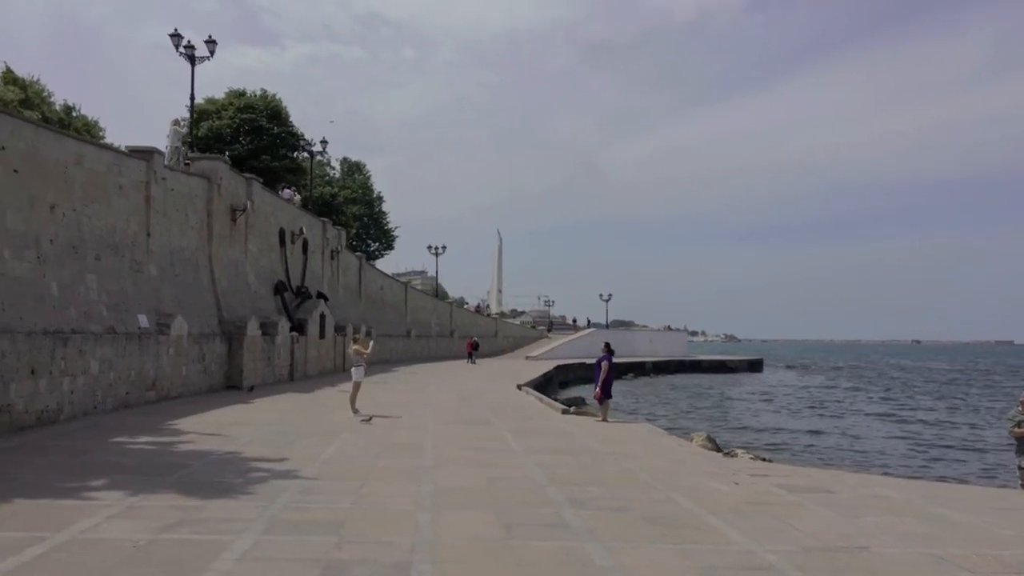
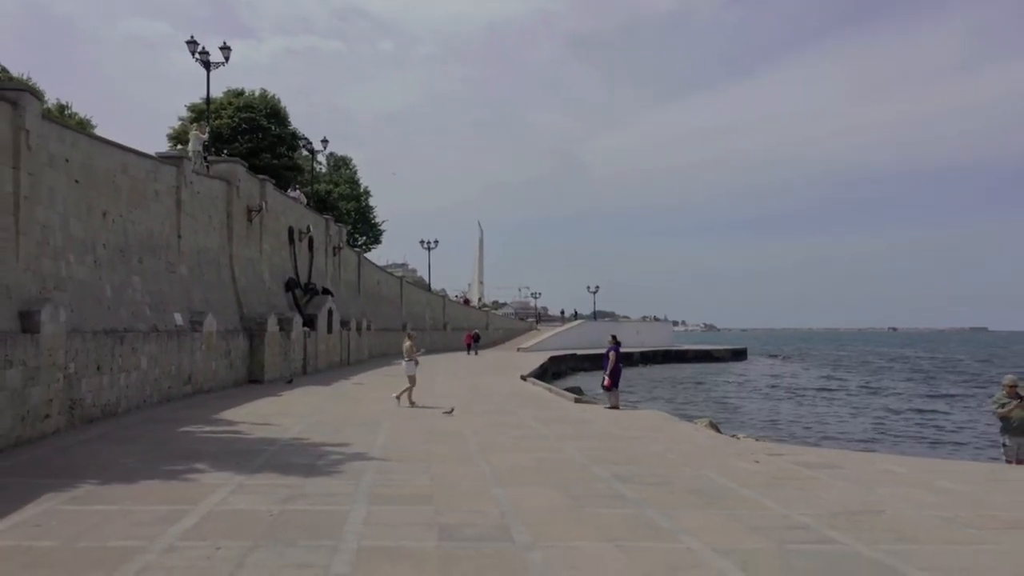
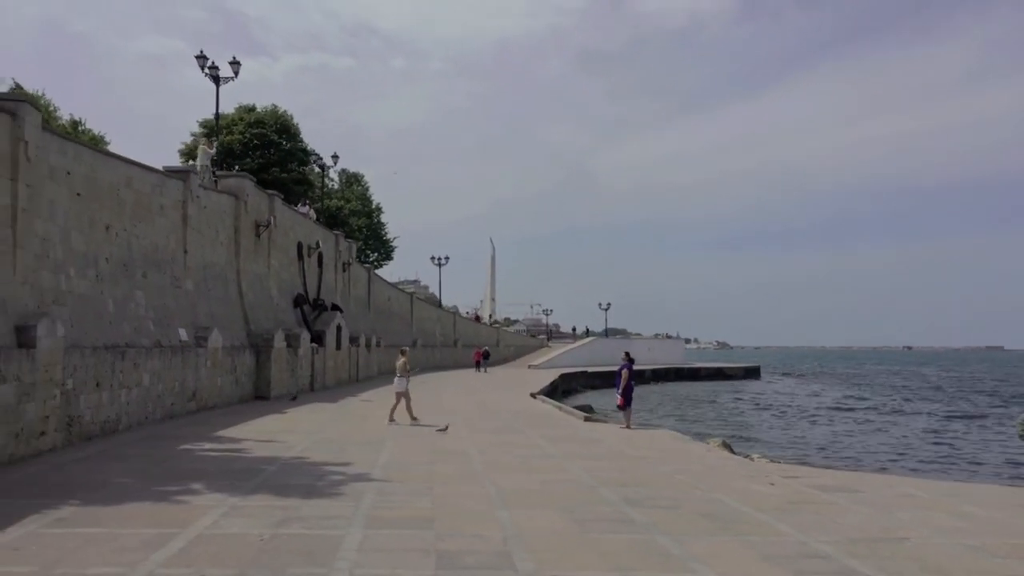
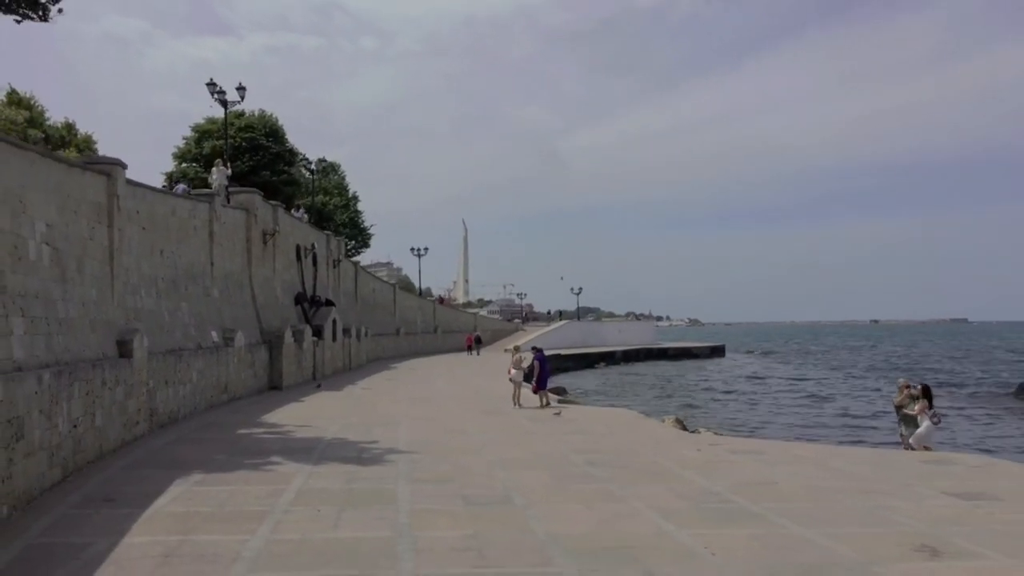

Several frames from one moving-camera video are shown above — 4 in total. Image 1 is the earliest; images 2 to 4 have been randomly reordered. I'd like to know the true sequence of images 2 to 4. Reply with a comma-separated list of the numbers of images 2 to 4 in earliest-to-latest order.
3, 2, 4
